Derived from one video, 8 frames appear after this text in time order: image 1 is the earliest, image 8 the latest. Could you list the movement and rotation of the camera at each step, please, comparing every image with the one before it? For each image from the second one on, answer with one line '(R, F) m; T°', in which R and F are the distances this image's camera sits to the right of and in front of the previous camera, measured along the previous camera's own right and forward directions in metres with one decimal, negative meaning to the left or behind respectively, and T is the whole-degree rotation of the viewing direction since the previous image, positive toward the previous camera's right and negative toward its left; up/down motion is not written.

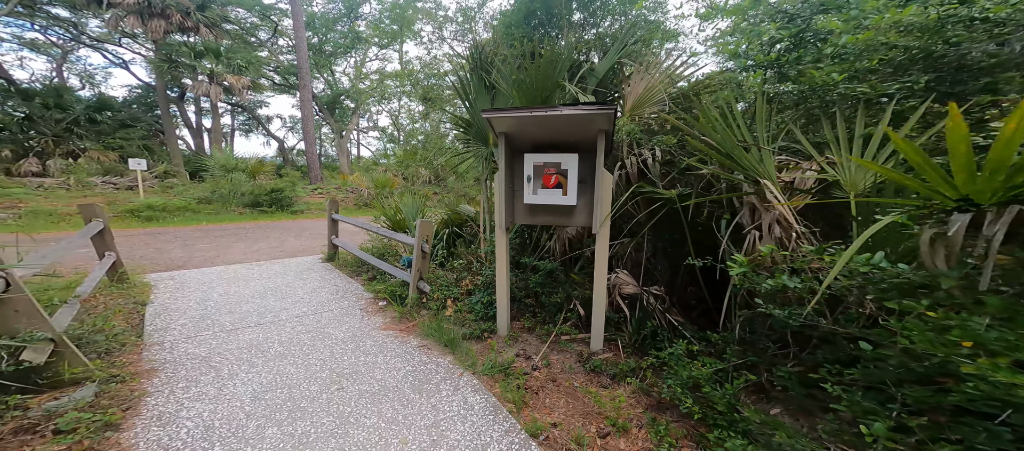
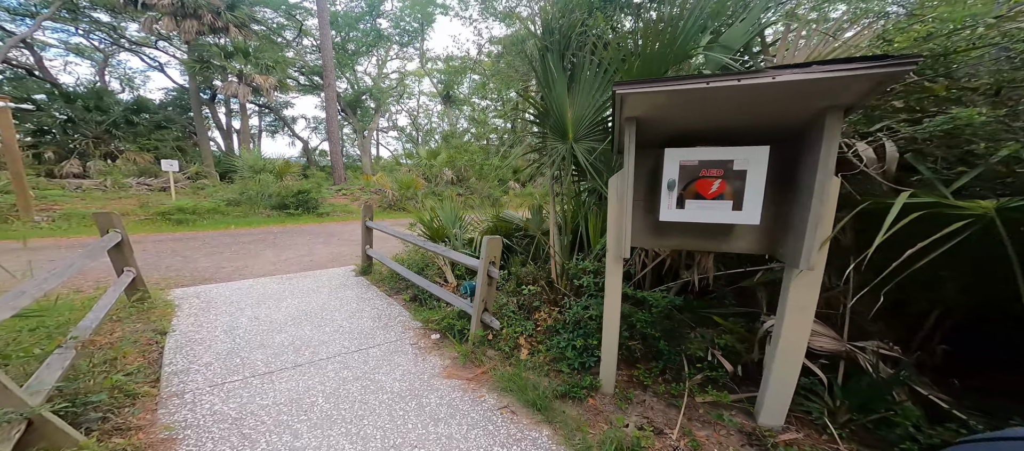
(-0.5, +0.6) m; -3°
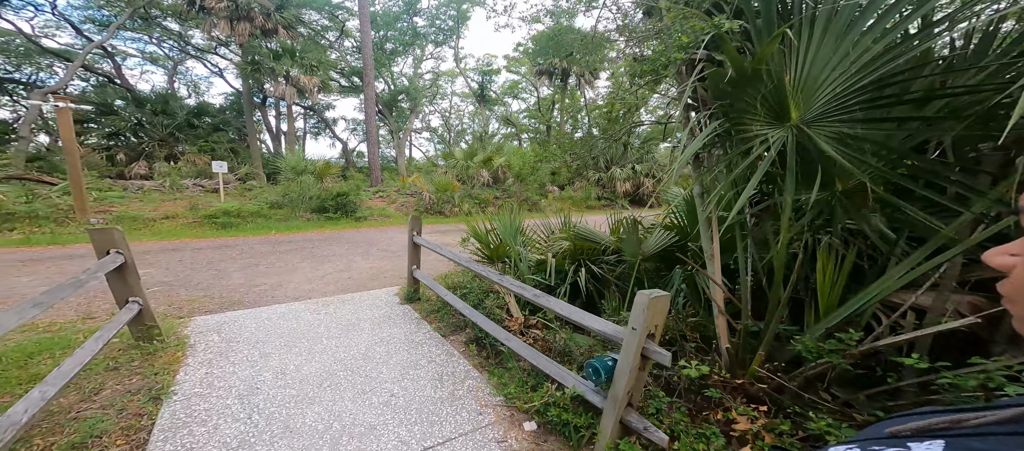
(-0.6, +0.9) m; -5°
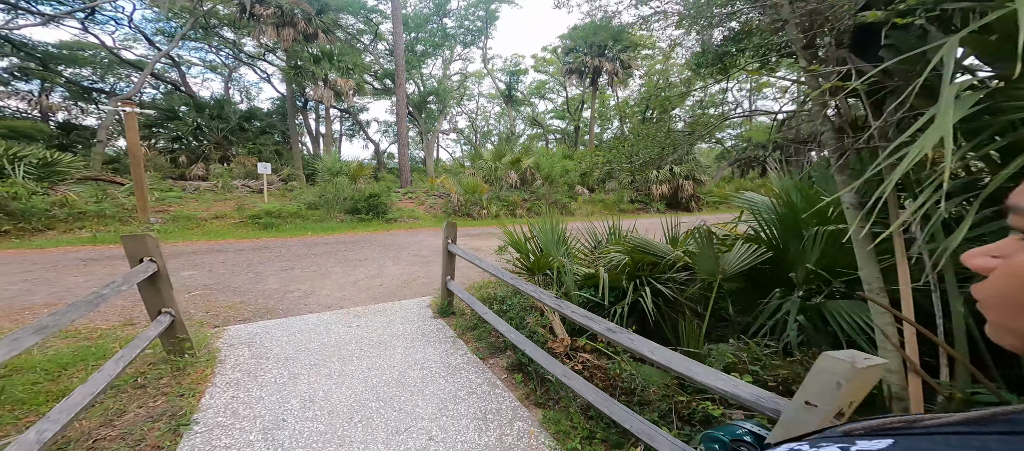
(-0.2, +0.3) m; -5°
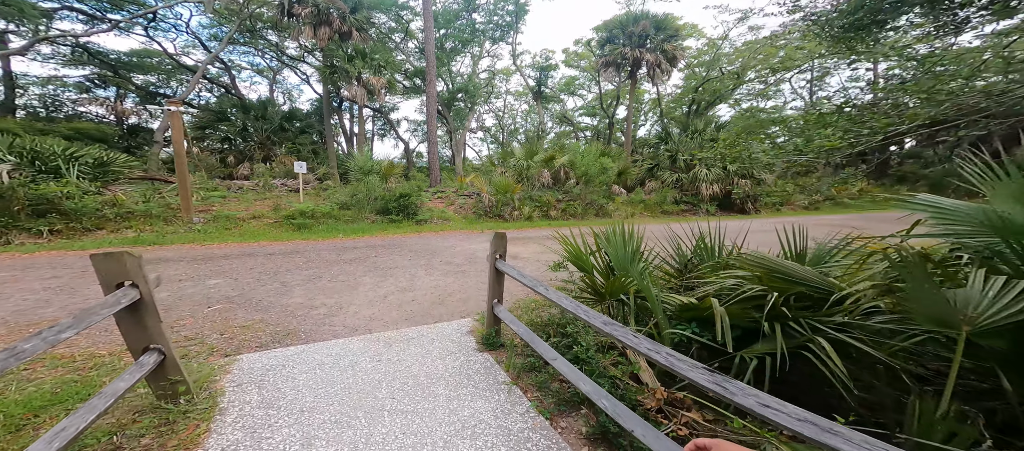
(-0.3, +0.7) m; -4°
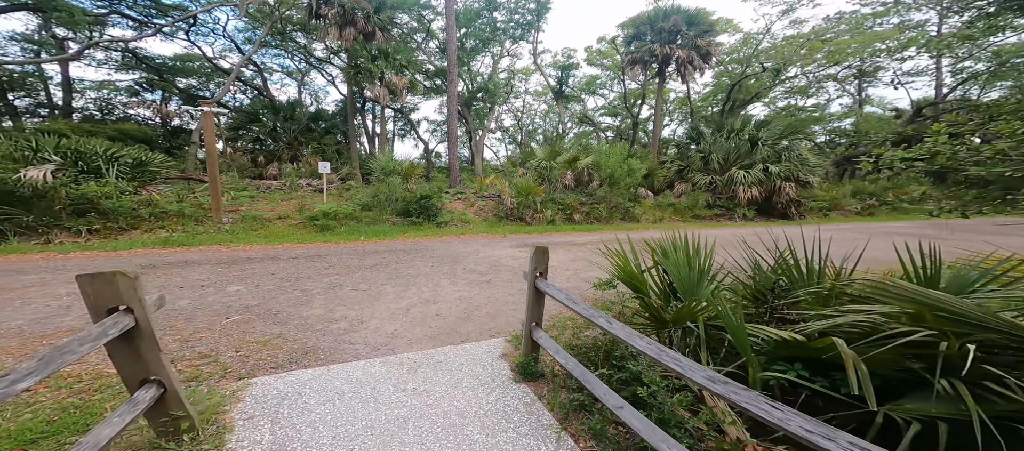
(-0.2, +0.4) m; -3°
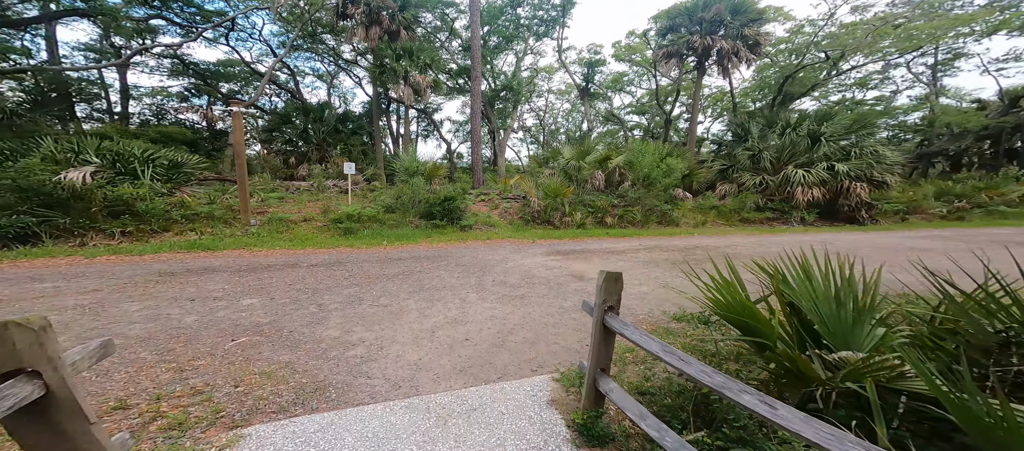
(-0.2, +0.6) m; -4°
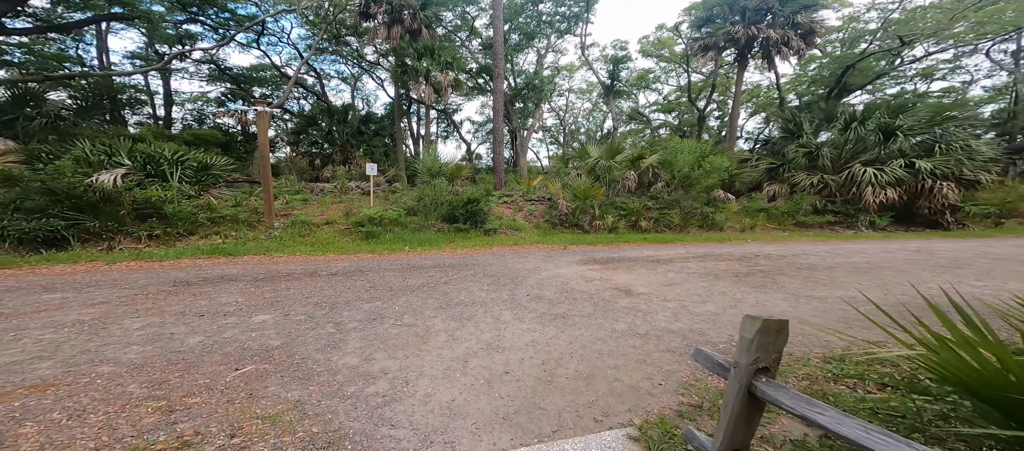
(-0.2, +0.6) m; -4°
